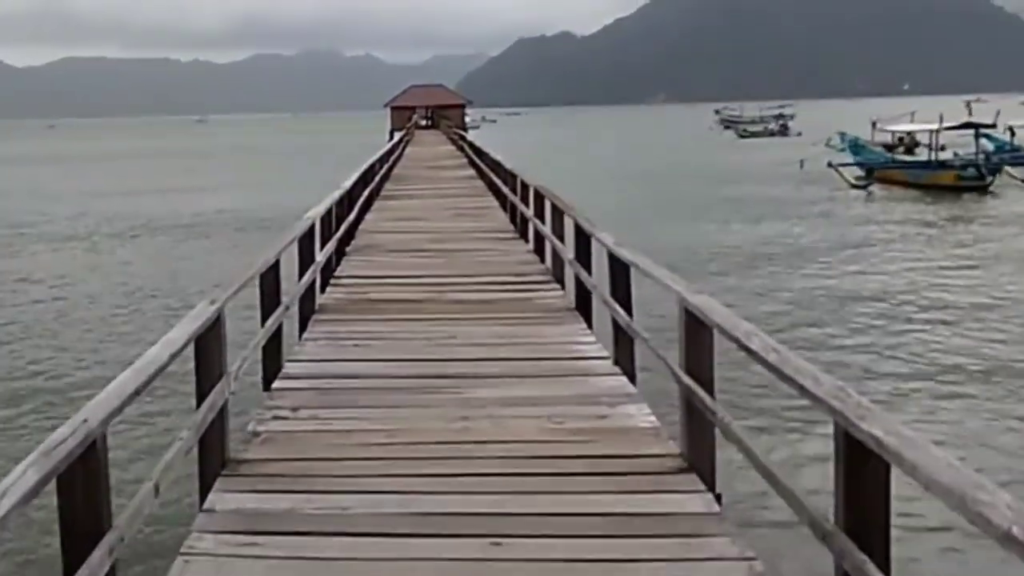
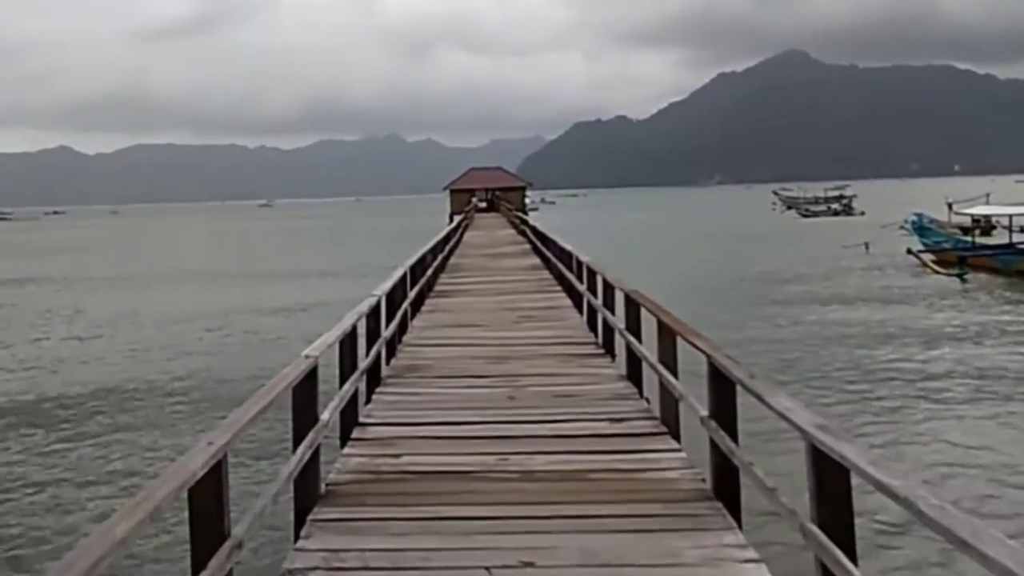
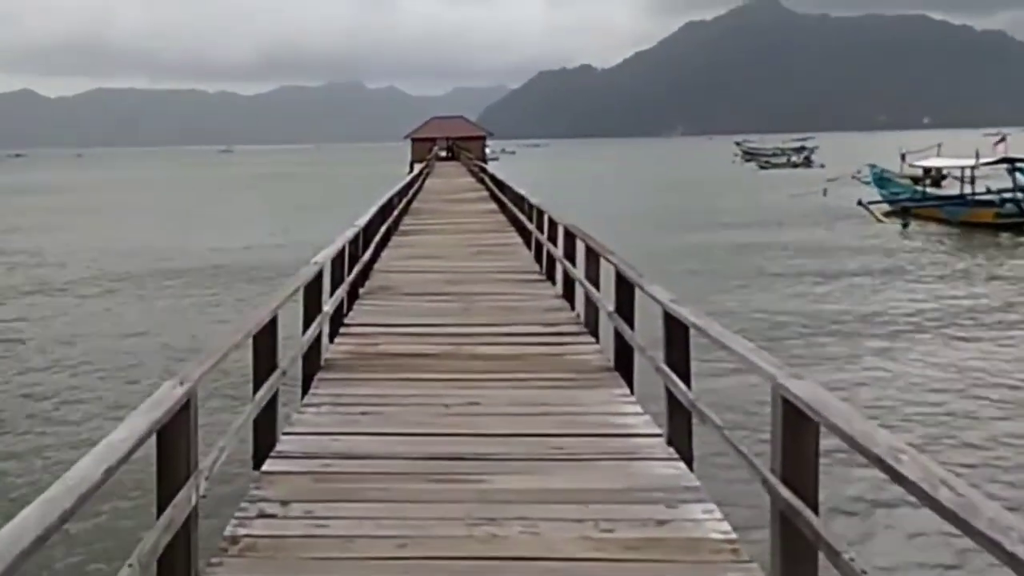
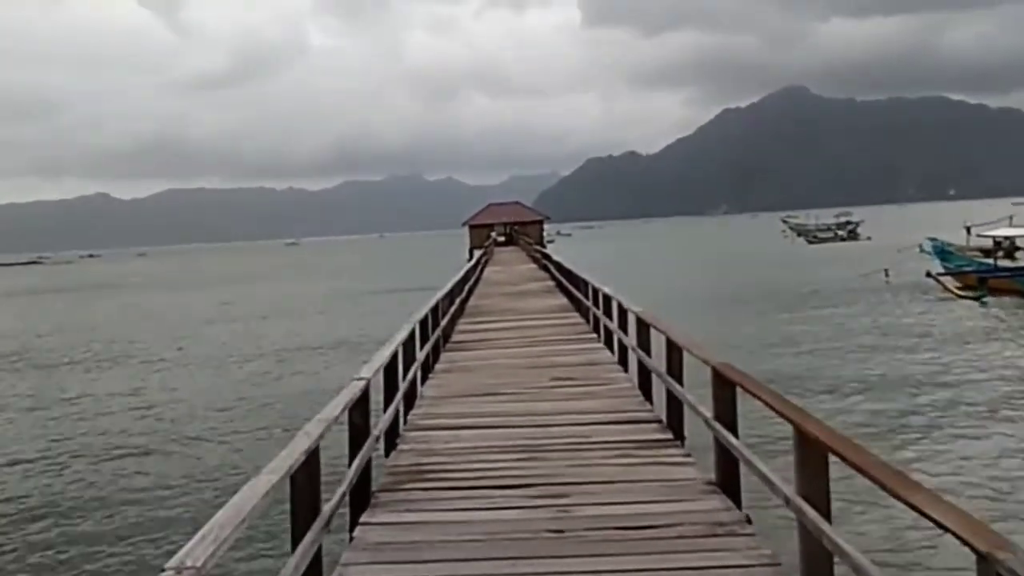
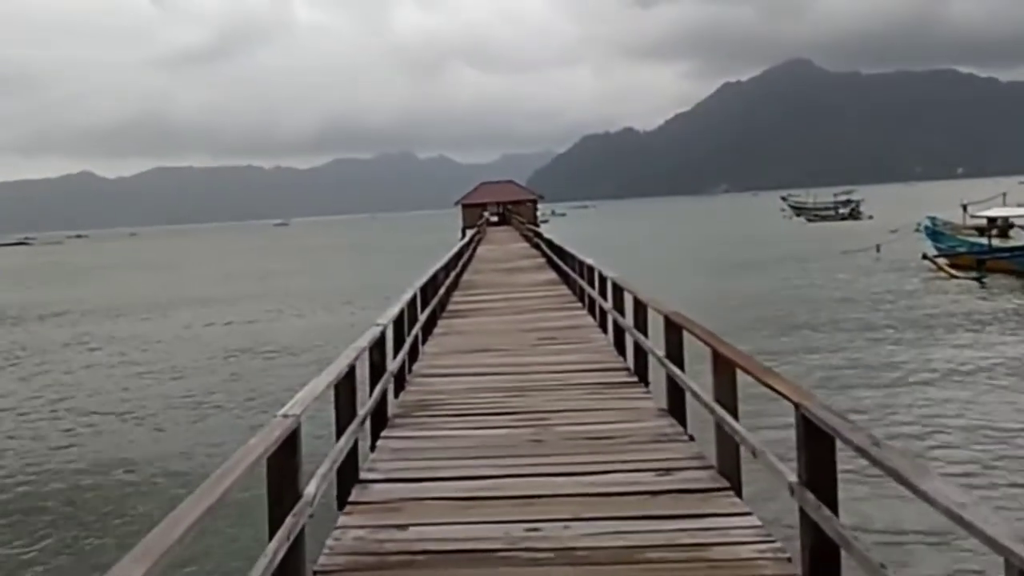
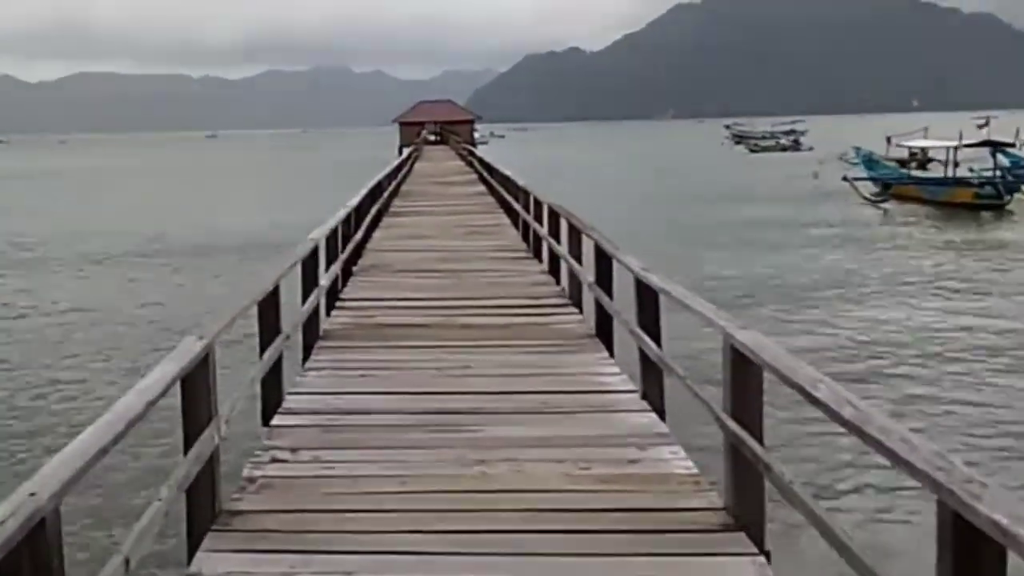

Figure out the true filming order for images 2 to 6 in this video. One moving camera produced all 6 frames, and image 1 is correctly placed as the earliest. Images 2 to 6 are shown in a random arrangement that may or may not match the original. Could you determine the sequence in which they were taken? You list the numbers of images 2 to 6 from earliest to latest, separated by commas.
6, 3, 2, 5, 4
